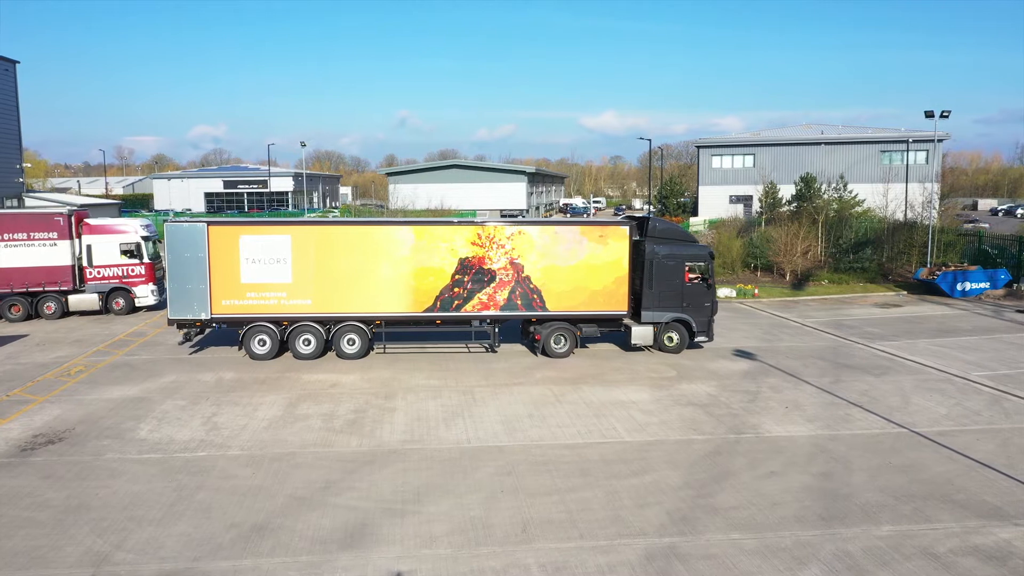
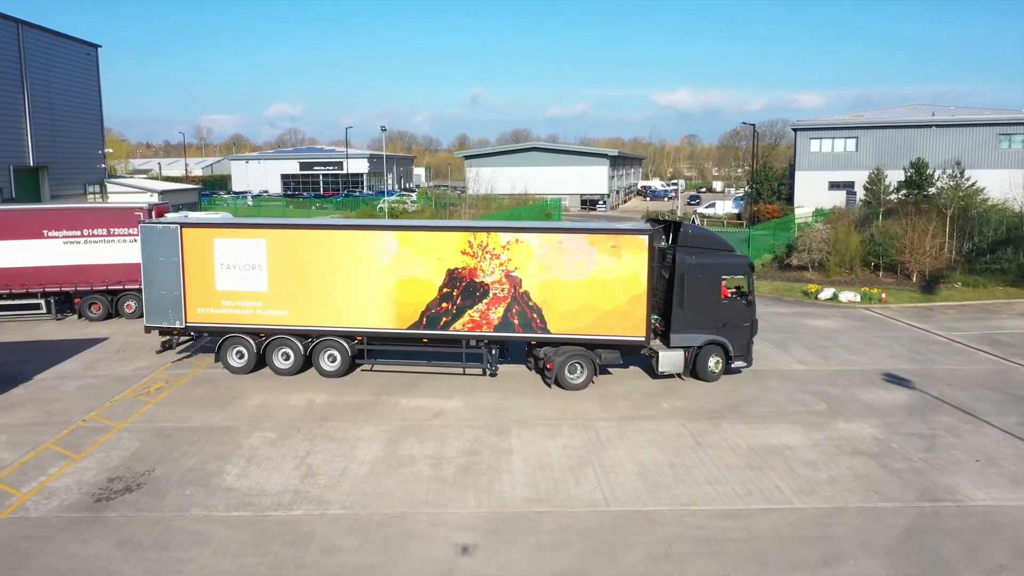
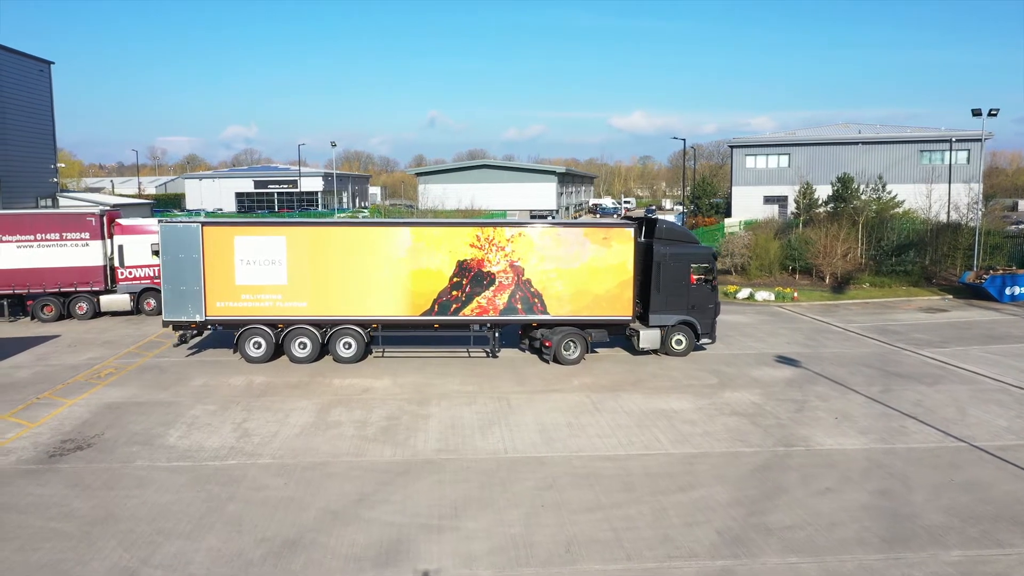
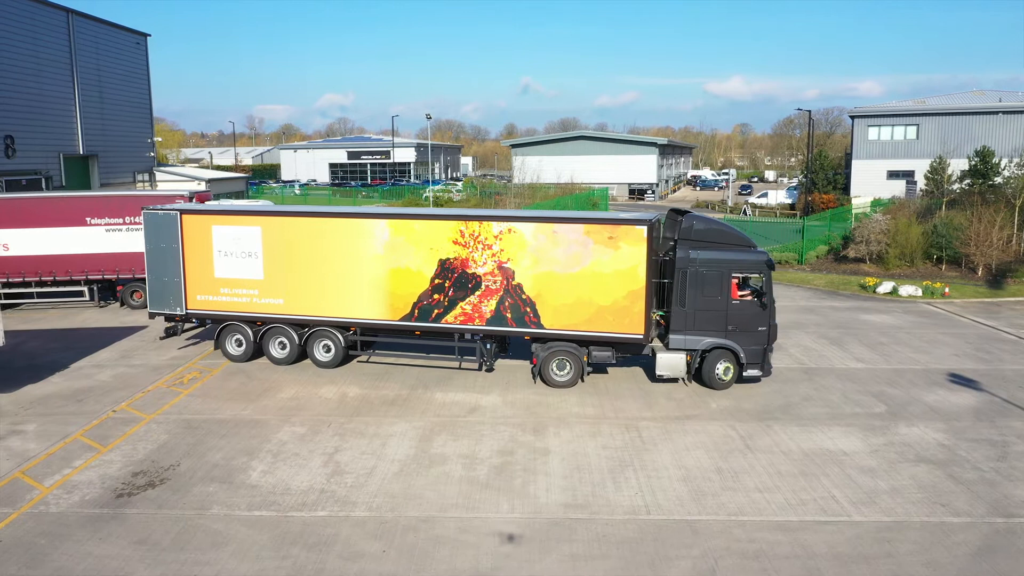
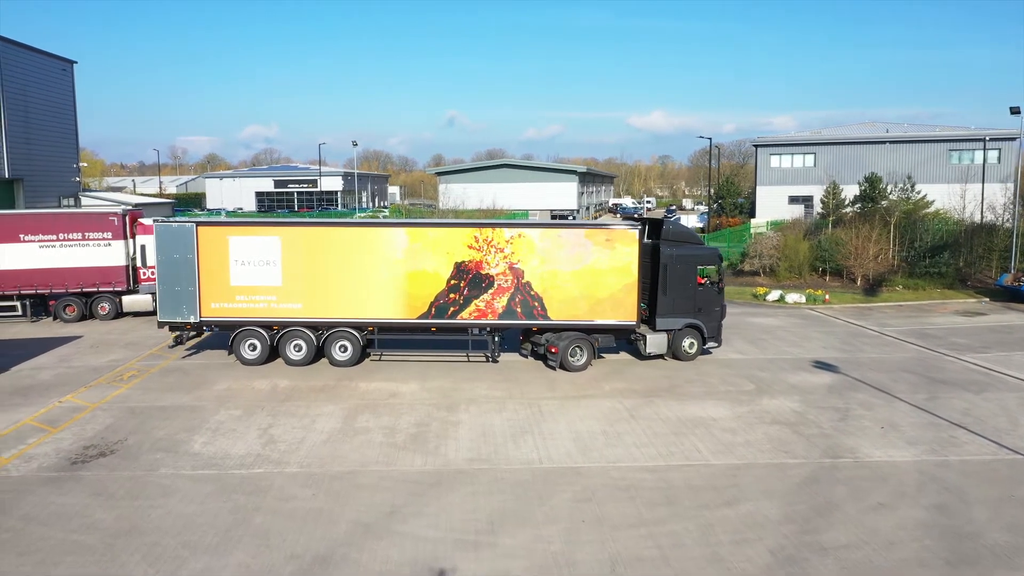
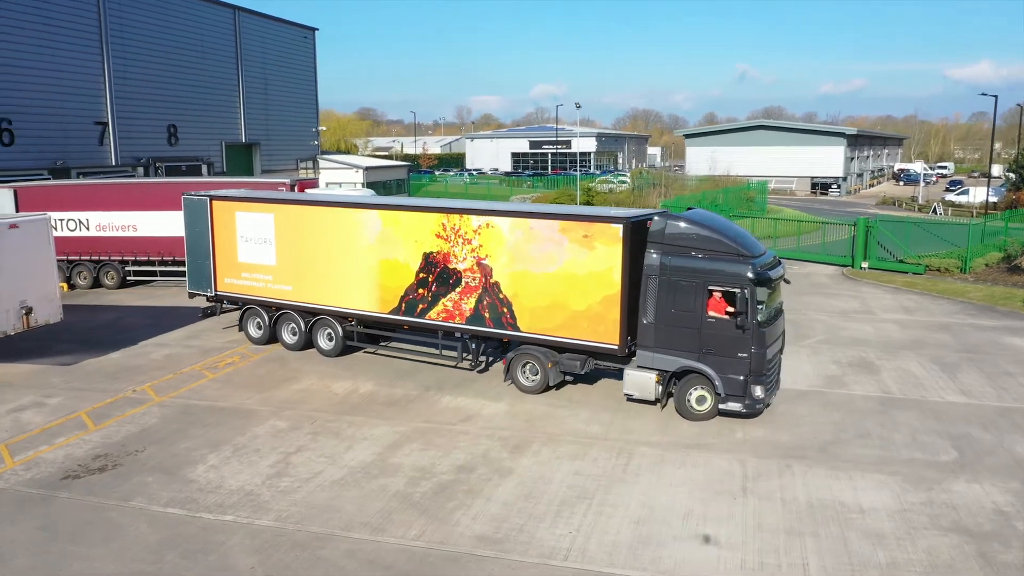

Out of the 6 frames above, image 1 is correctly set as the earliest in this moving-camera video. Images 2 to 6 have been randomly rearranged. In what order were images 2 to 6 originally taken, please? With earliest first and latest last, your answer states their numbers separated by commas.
3, 5, 2, 4, 6
